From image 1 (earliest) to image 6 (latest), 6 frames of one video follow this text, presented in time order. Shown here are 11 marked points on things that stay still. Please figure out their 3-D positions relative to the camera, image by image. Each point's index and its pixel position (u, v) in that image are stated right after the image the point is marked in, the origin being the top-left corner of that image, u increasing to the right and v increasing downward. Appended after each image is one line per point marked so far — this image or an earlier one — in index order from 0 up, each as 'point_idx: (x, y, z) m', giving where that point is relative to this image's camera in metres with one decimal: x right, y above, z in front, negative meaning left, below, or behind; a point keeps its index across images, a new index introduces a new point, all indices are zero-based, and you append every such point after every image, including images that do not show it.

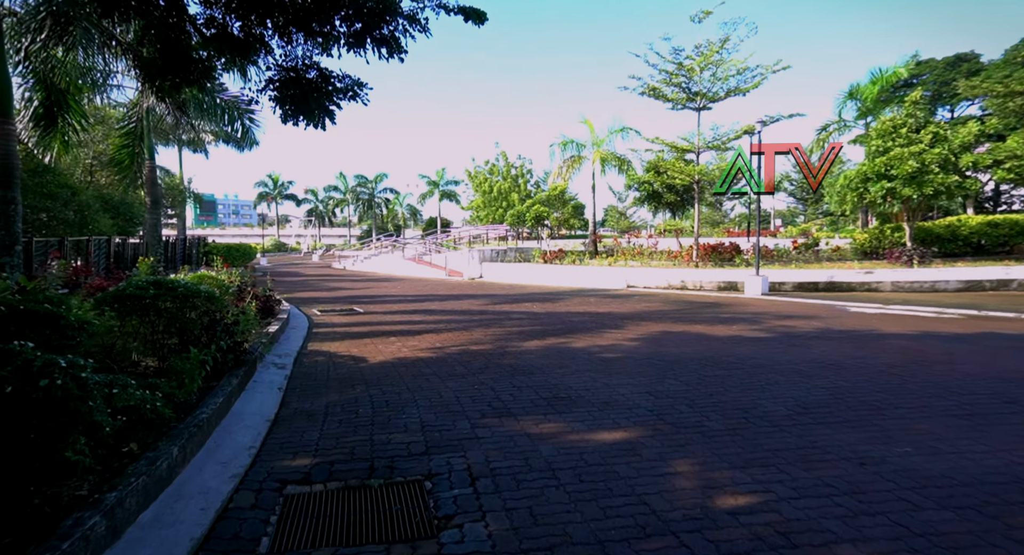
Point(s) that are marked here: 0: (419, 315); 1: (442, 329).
0: (-1.9, -0.8, +14.2) m
1: (-1.2, -0.9, +11.9) m
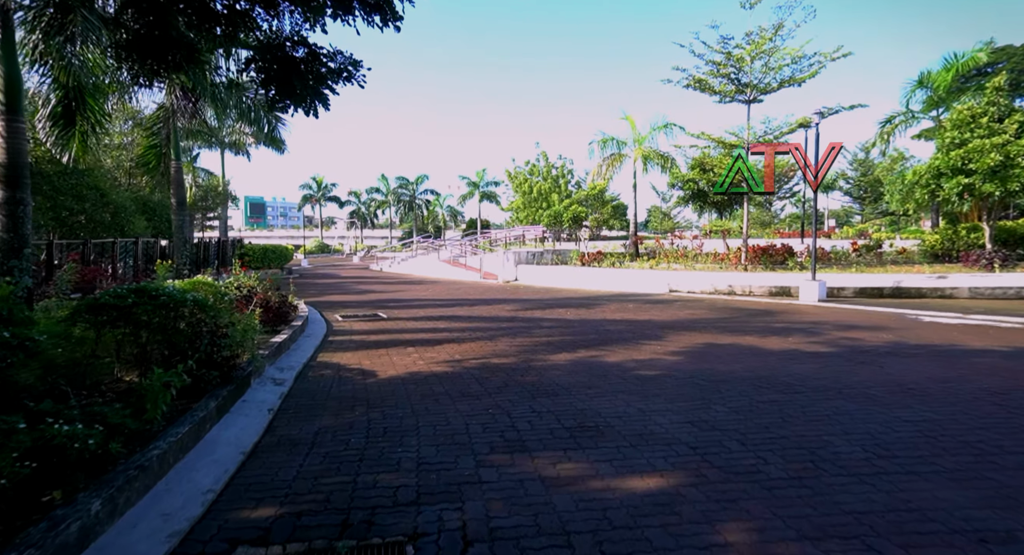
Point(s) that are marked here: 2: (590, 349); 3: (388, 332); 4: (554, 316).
0: (-1.3, -0.9, +13.3) m
1: (-0.7, -1.0, +11.0) m
2: (+1.0, -0.9, +9.6) m
3: (-2.1, -0.9, +12.2) m
4: (+0.8, -0.7, +13.8) m
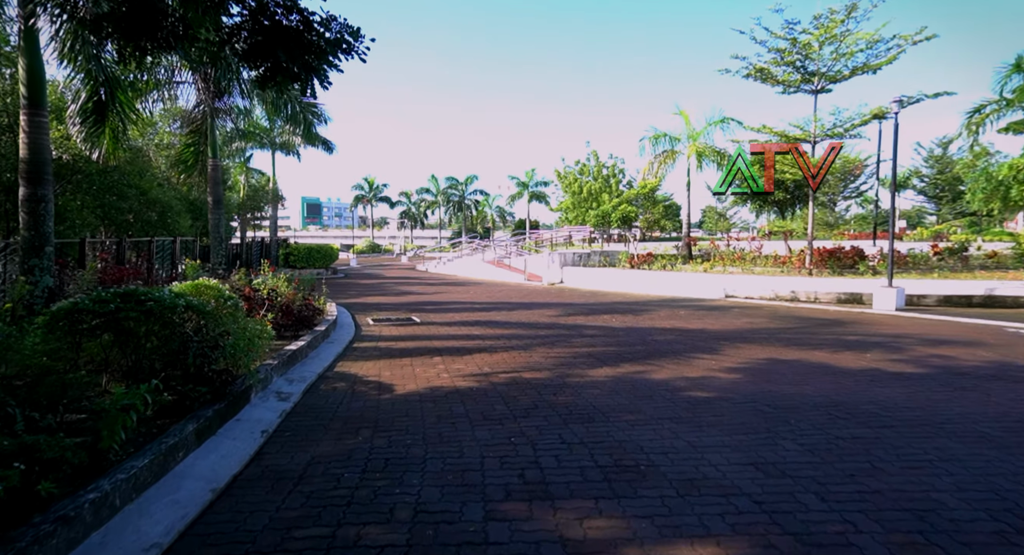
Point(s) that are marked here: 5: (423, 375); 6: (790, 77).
0: (-0.6, -0.9, +12.4) m
1: (-0.2, -1.0, +10.1) m
2: (+1.5, -1.0, +8.6) m
3: (-1.5, -1.0, +11.4) m
4: (+1.5, -0.8, +12.8) m
5: (-1.0, -1.1, +8.2) m
6: (+6.6, +4.7, +17.1) m
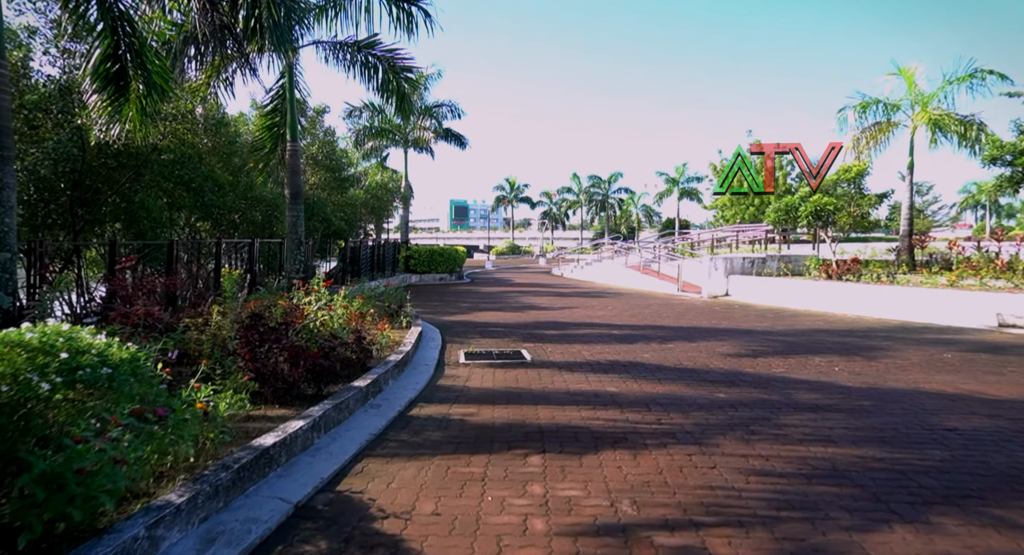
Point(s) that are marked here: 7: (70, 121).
0: (+1.1, -1.1, +8.0) m
1: (+1.0, -1.2, +5.6) m
2: (+2.4, -1.3, +3.8) m
3: (+0.1, -1.2, +7.2) m
4: (+3.3, -1.1, +7.9) m
5: (-0.1, -1.4, +4.0) m
6: (+9.1, +4.4, +11.2) m
7: (-7.1, +2.5, +11.5) m
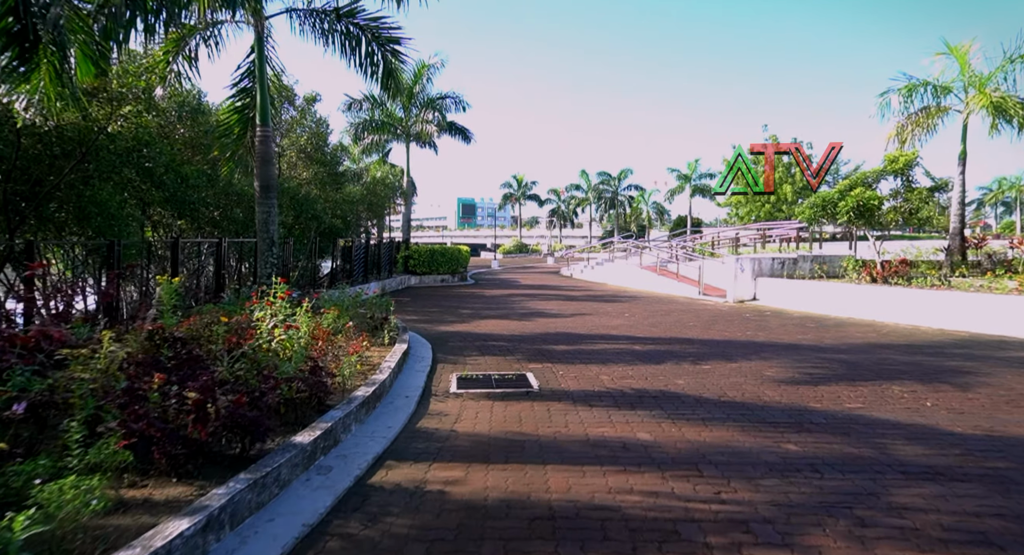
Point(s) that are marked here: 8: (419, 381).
0: (+1.2, -1.2, +6.2) m
1: (+1.0, -1.3, +3.8) m
2: (+2.4, -1.4, +2.0) m
3: (+0.1, -1.3, +5.4) m
4: (+3.3, -1.2, +6.1) m
5: (-0.1, -1.5, +2.2) m
6: (+9.2, +4.3, +9.2) m
7: (-7.1, +2.4, +9.8) m
8: (-1.0, -1.1, +7.9) m
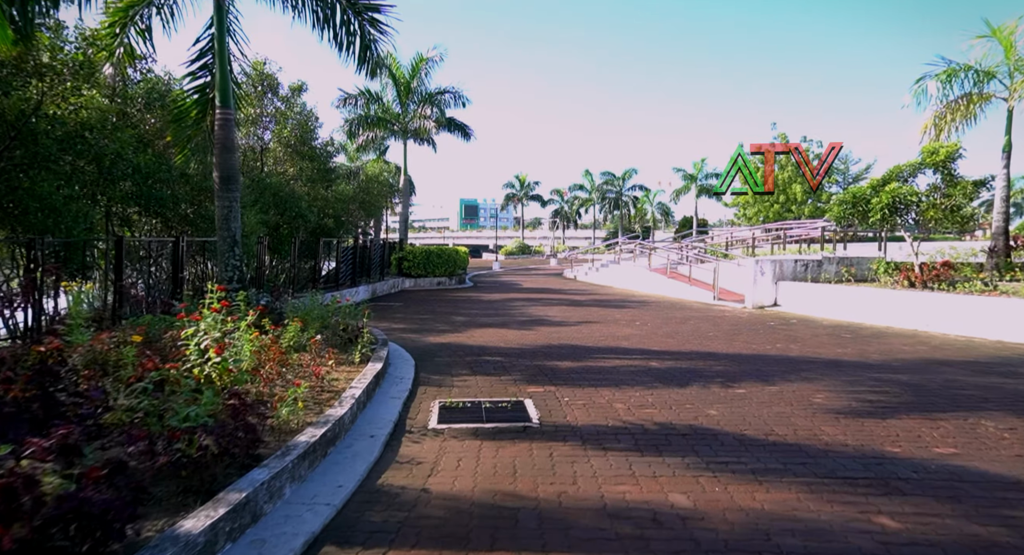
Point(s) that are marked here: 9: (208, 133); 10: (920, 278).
0: (+1.1, -1.3, +4.7) m
1: (+1.0, -1.4, +2.3) m
2: (+2.3, -1.4, +0.5) m
3: (0.0, -1.4, +3.9) m
4: (+3.2, -1.2, +4.6) m
5: (-0.2, -1.5, +0.7) m
6: (+9.1, +4.3, +7.7) m
7: (-7.1, +2.4, +8.4) m
8: (-1.1, -1.2, +6.4) m
9: (-4.7, +2.3, +11.6) m
10: (+7.4, 0.0, +13.2) m
